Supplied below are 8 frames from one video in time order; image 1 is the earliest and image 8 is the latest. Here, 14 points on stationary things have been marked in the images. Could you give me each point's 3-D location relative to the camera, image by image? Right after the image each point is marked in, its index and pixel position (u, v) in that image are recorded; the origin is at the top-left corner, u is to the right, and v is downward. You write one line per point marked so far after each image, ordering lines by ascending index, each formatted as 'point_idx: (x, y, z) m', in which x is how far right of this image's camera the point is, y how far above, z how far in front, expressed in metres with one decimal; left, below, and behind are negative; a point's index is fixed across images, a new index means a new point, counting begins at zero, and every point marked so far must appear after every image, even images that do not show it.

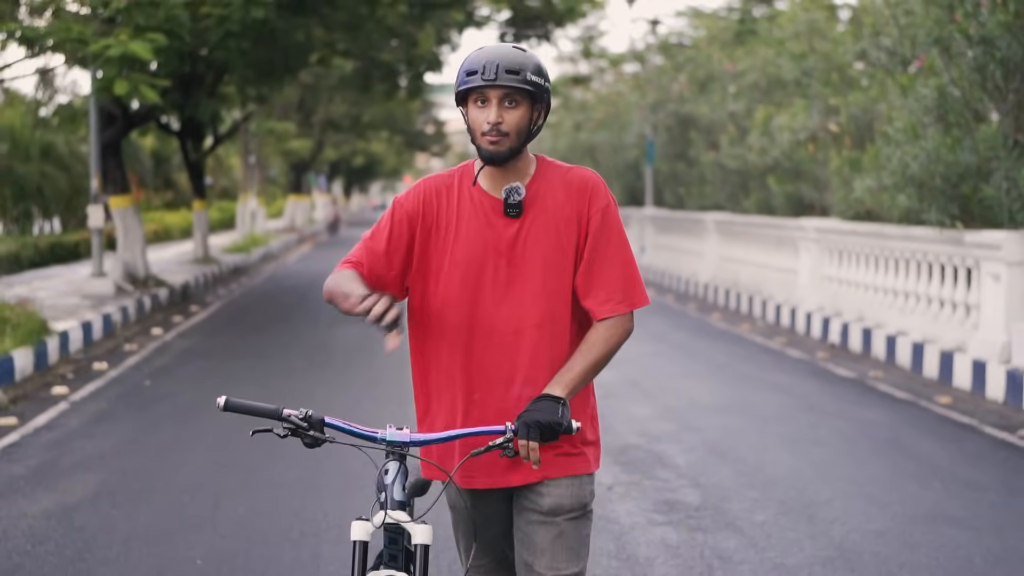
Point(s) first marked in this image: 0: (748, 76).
0: (+3.3, +3.0, +18.4) m
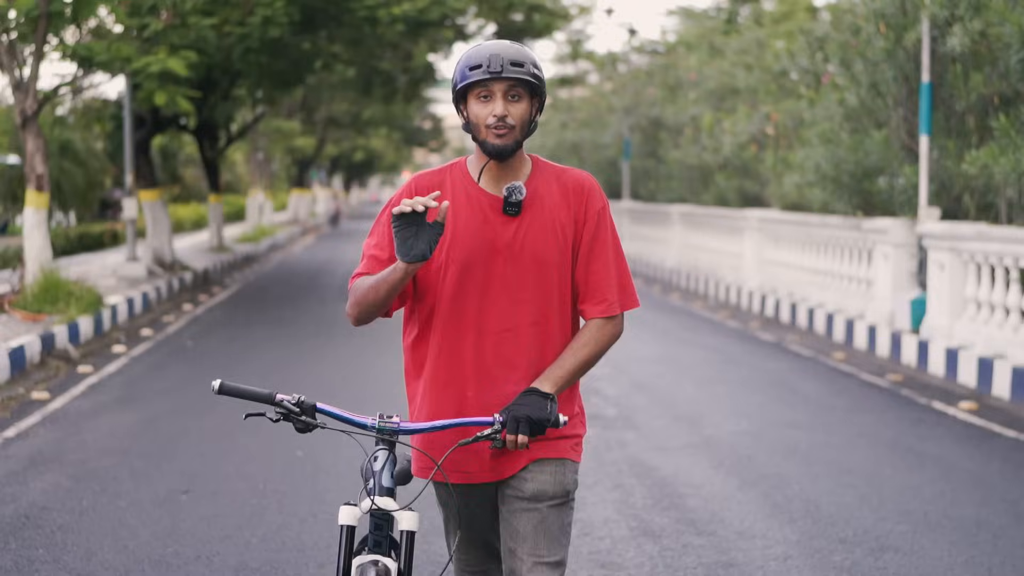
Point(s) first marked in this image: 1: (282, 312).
0: (+3.1, +3.2, +20.7) m
1: (-2.9, -0.3, +16.4) m
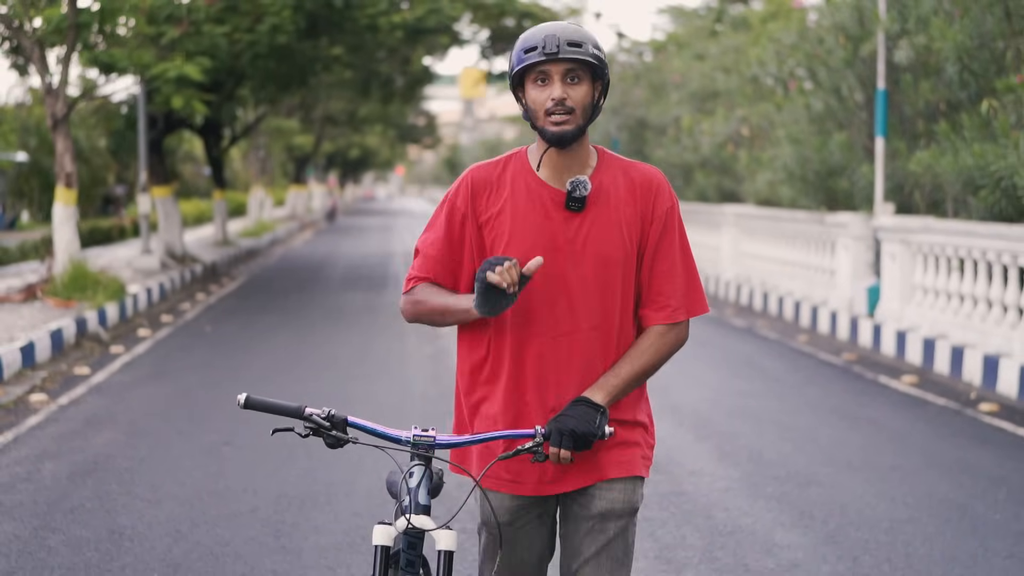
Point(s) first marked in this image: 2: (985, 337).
0: (+2.9, +3.3, +21.9) m
1: (-3.0, -0.2, +17.5) m
2: (+3.9, -0.4, +10.8) m
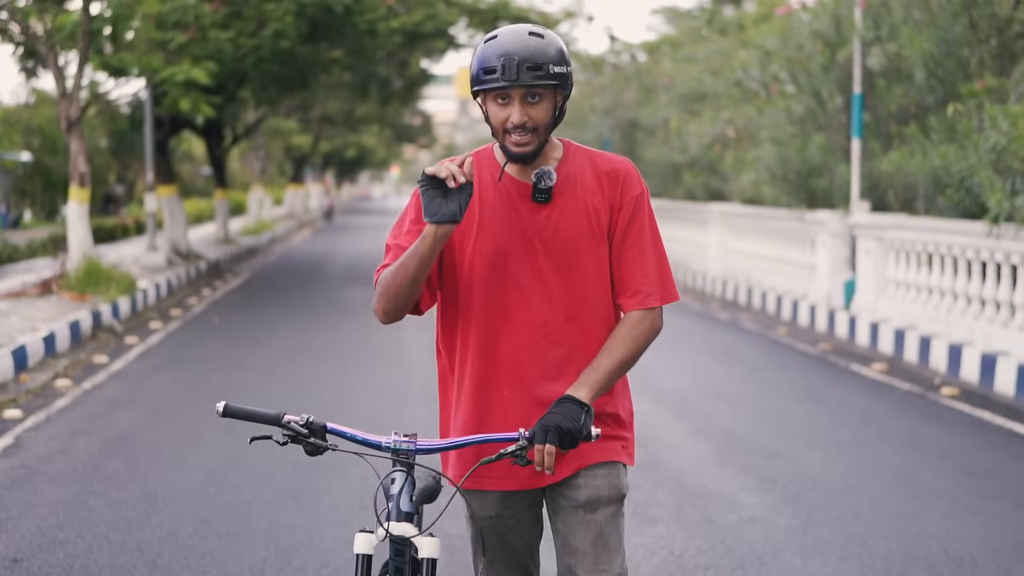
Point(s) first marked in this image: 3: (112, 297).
0: (+2.8, +3.4, +22.6) m
1: (-3.1, -0.1, +18.2) m
2: (+3.8, -0.3, +11.5) m
3: (-4.5, -0.1, +14.7) m
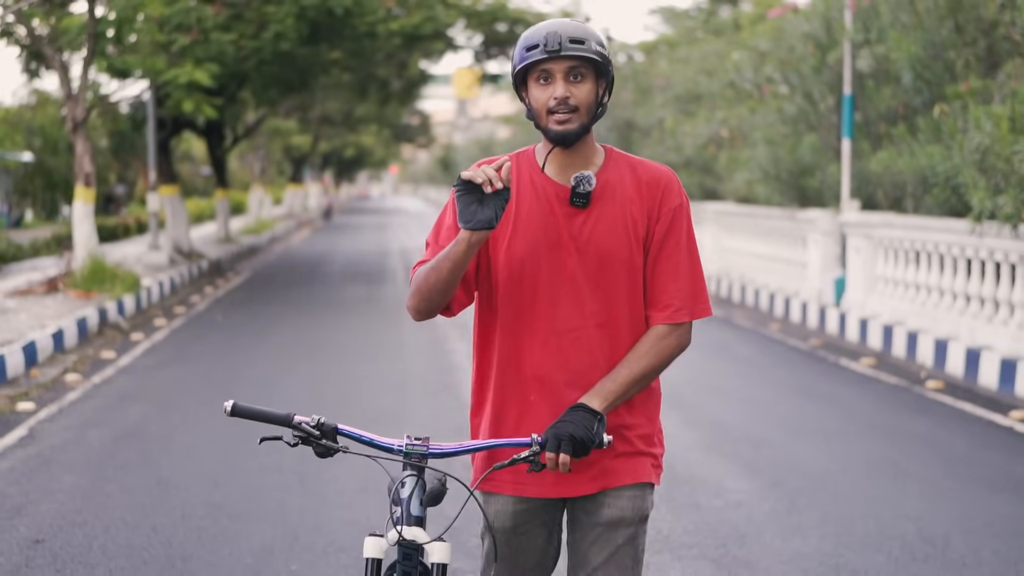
0: (+2.8, +3.4, +22.9) m
1: (-3.1, -0.1, +18.5) m
2: (+3.8, -0.3, +11.8) m
3: (-4.5, -0.1, +15.0) m
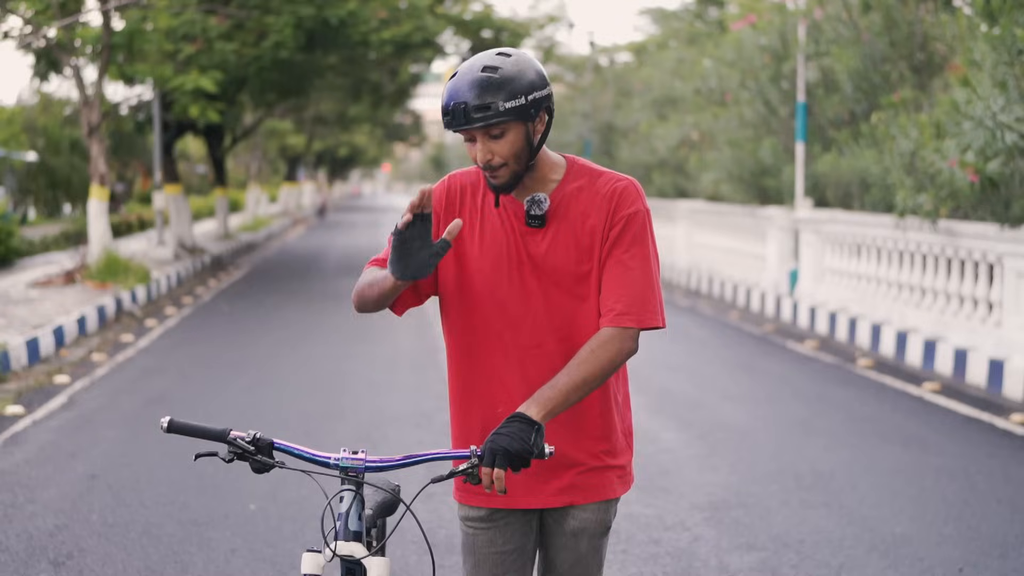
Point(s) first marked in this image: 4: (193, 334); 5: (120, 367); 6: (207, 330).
0: (+2.5, +3.6, +24.2) m
1: (-3.4, 0.0, +19.8) m
2: (+3.6, -0.2, +13.1) m
3: (-4.7, 0.0, +16.2) m
4: (-3.3, -0.5, +13.7) m
5: (-3.3, -0.7, +11.2) m
6: (-3.3, -0.4, +14.1) m
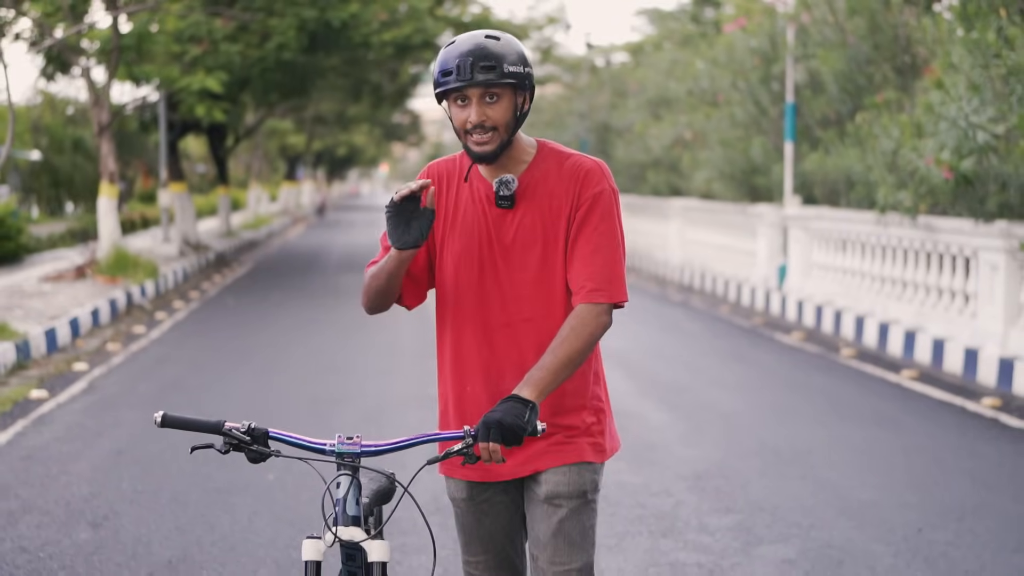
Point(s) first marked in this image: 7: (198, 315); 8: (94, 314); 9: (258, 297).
0: (+2.5, +3.6, +24.7) m
1: (-3.4, +0.1, +20.3) m
2: (+3.6, -0.1, +13.6) m
3: (-4.8, +0.1, +16.7) m
4: (-3.4, -0.4, +14.2) m
5: (-3.3, -0.6, +11.7) m
6: (-3.3, -0.4, +14.6) m
7: (-3.7, -0.3, +15.2) m
8: (-4.3, -0.3, +13.6) m
9: (-3.3, -0.1, +17.5) m
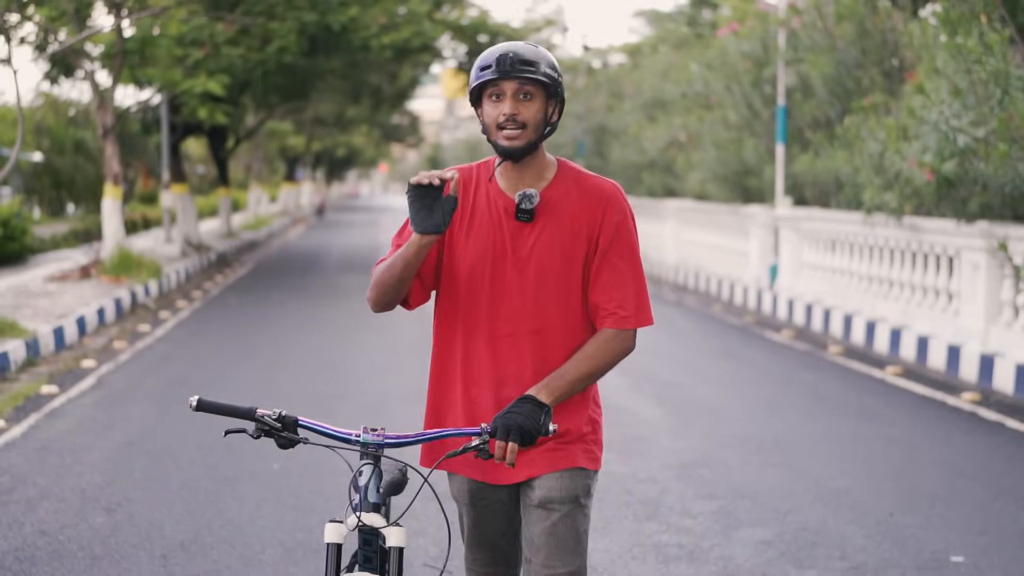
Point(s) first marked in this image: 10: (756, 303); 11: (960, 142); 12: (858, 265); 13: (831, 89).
0: (+2.4, +3.6, +25.0) m
1: (-3.4, +0.1, +20.6) m
2: (+3.6, -0.1, +13.9) m
3: (-4.8, +0.1, +17.0) m
4: (-3.4, -0.4, +14.5) m
5: (-3.4, -0.6, +12.0) m
6: (-3.3, -0.4, +14.9) m
7: (-3.7, -0.3, +15.6) m
8: (-4.4, -0.3, +13.9) m
9: (-3.4, -0.1, +17.8) m
10: (+3.0, -0.2, +16.2) m
11: (+3.7, +1.2, +10.7) m
12: (+3.7, +0.2, +13.9) m
13: (+3.6, +2.2, +14.6) m
